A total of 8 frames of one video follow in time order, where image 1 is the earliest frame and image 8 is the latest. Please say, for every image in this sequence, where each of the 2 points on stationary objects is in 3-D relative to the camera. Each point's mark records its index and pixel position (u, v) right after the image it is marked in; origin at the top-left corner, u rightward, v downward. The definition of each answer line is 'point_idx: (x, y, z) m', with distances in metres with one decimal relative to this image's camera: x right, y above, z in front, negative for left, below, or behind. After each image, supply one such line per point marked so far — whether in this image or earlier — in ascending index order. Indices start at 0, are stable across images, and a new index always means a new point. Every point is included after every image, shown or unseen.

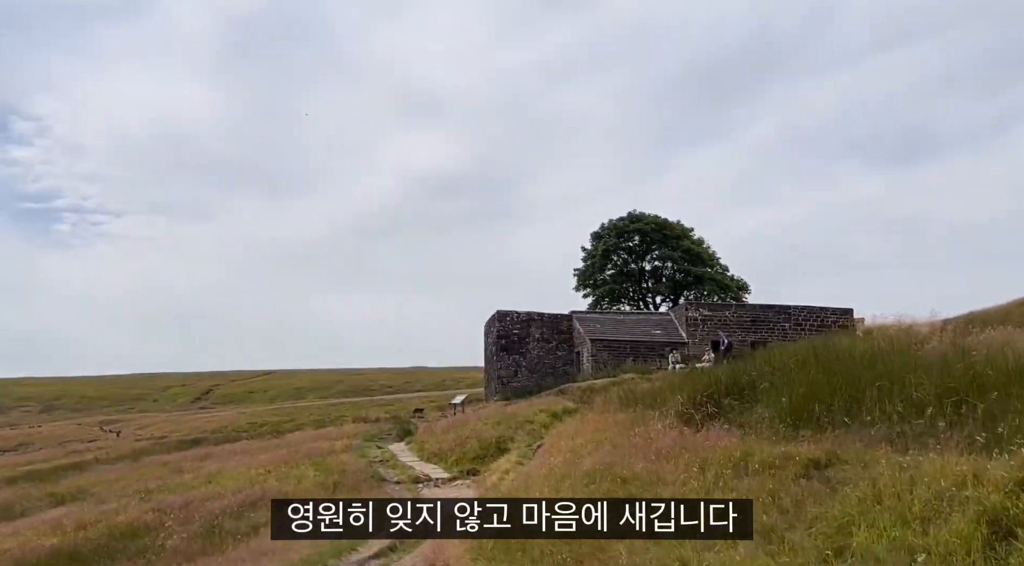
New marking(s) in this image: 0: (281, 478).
0: (-3.9, -3.3, +13.8) m
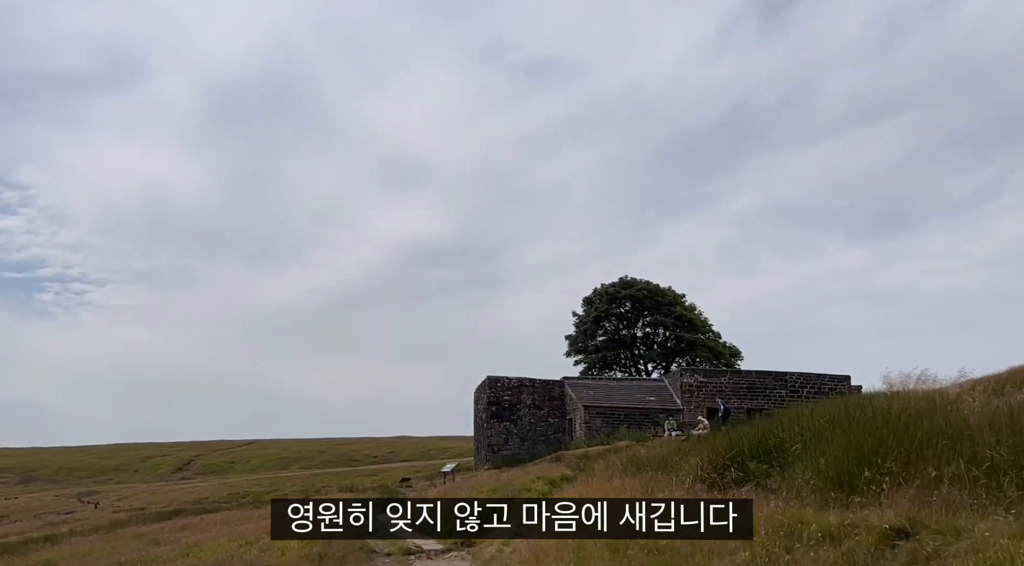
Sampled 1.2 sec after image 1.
0: (-4.2, -4.4, +13.1) m
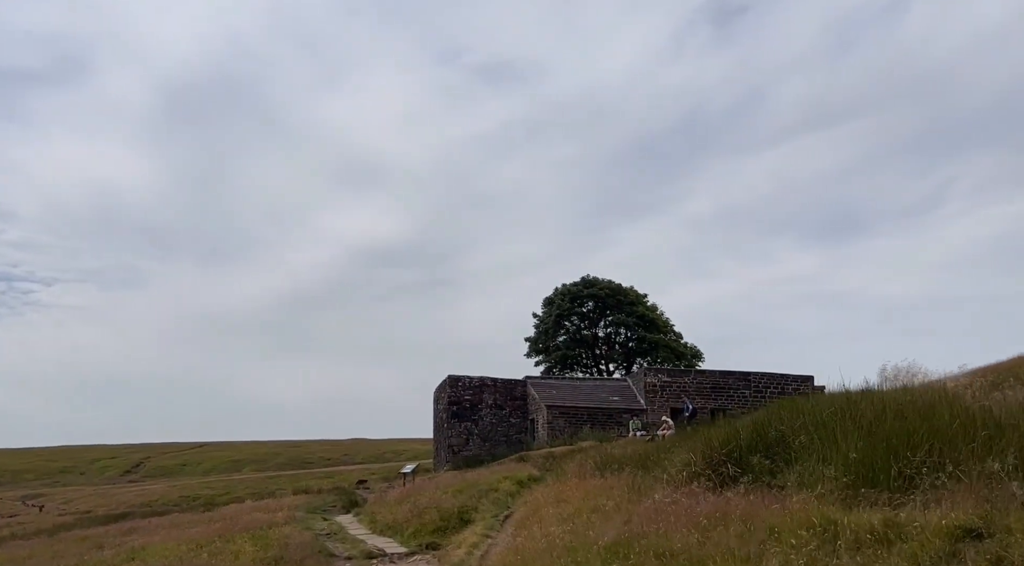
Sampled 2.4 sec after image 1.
0: (-4.8, -4.3, +12.6) m
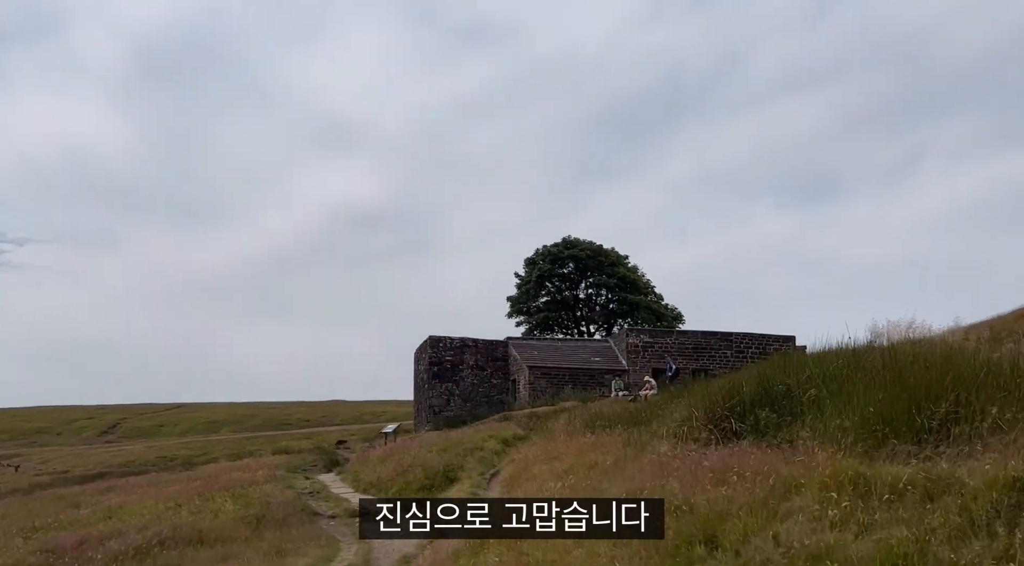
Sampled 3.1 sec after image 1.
0: (-5.1, -3.6, +12.5) m
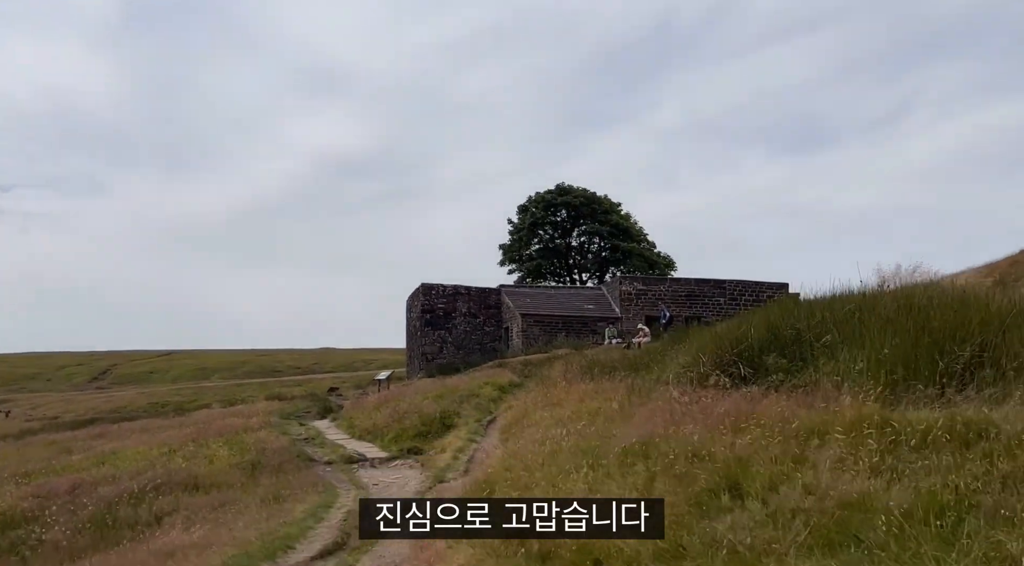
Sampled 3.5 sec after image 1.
0: (-5.2, -2.8, +12.5) m
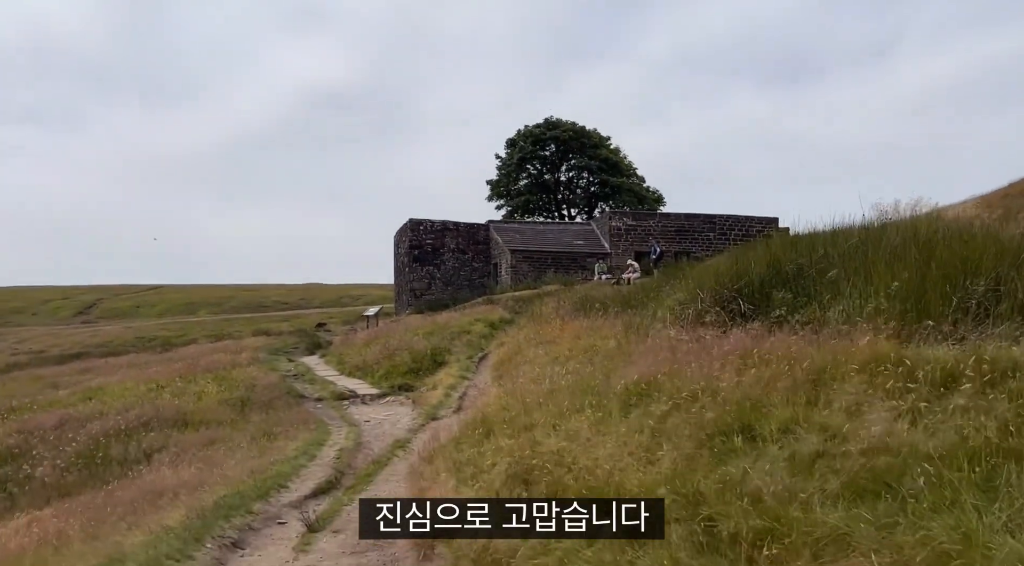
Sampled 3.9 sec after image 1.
0: (-5.4, -1.8, +12.5) m
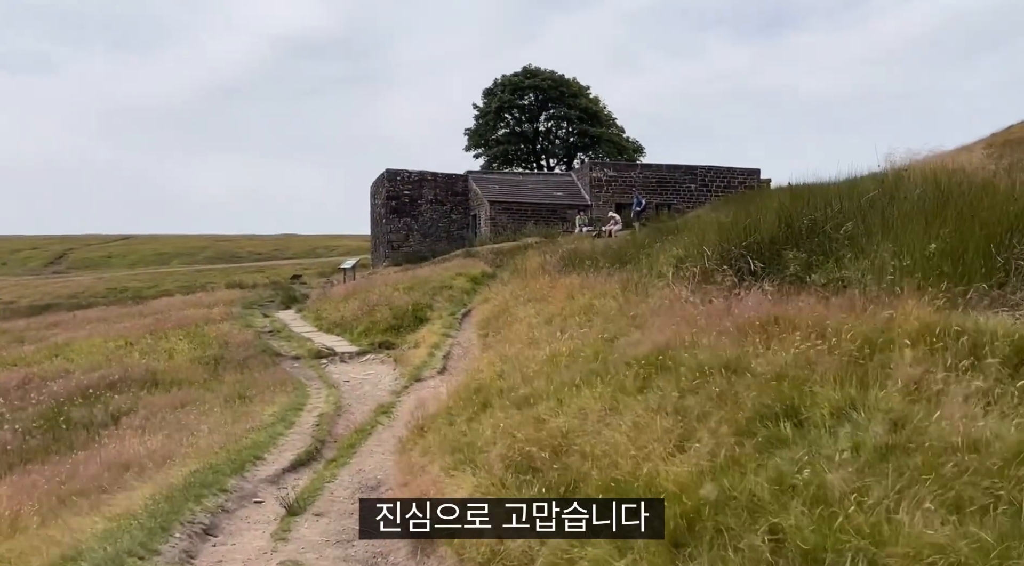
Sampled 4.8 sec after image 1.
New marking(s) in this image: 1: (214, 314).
0: (-5.7, -1.0, +12.2) m
1: (-5.6, -0.6, +14.8) m
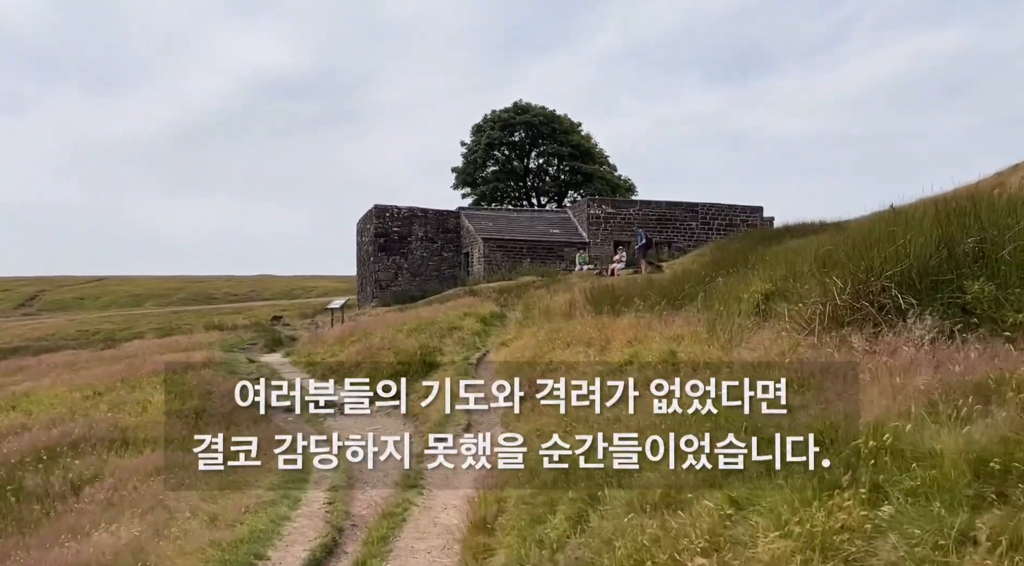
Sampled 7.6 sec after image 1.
0: (-5.7, -1.6, +11.4) m
1: (-5.7, -1.3, +14.0) m
